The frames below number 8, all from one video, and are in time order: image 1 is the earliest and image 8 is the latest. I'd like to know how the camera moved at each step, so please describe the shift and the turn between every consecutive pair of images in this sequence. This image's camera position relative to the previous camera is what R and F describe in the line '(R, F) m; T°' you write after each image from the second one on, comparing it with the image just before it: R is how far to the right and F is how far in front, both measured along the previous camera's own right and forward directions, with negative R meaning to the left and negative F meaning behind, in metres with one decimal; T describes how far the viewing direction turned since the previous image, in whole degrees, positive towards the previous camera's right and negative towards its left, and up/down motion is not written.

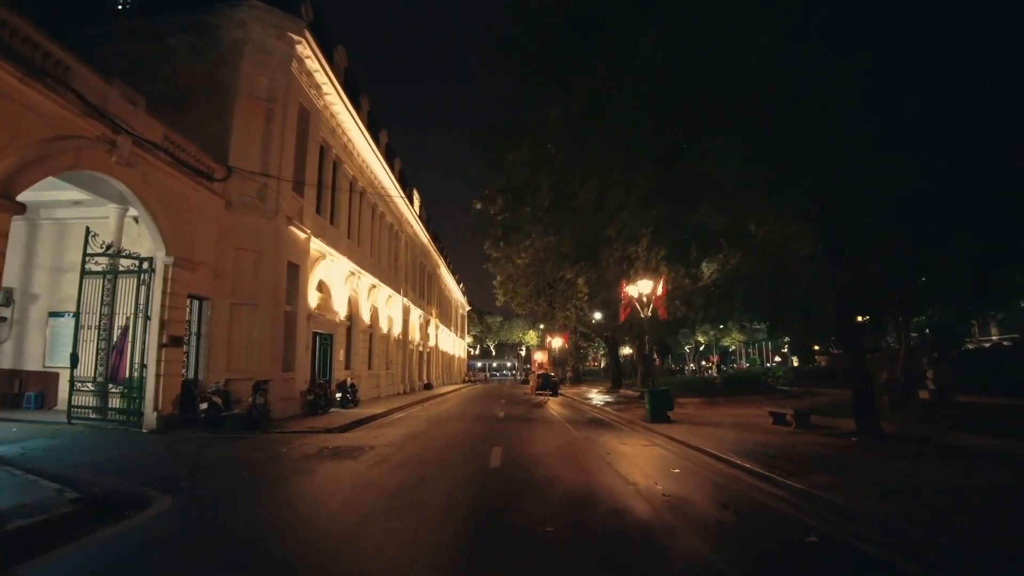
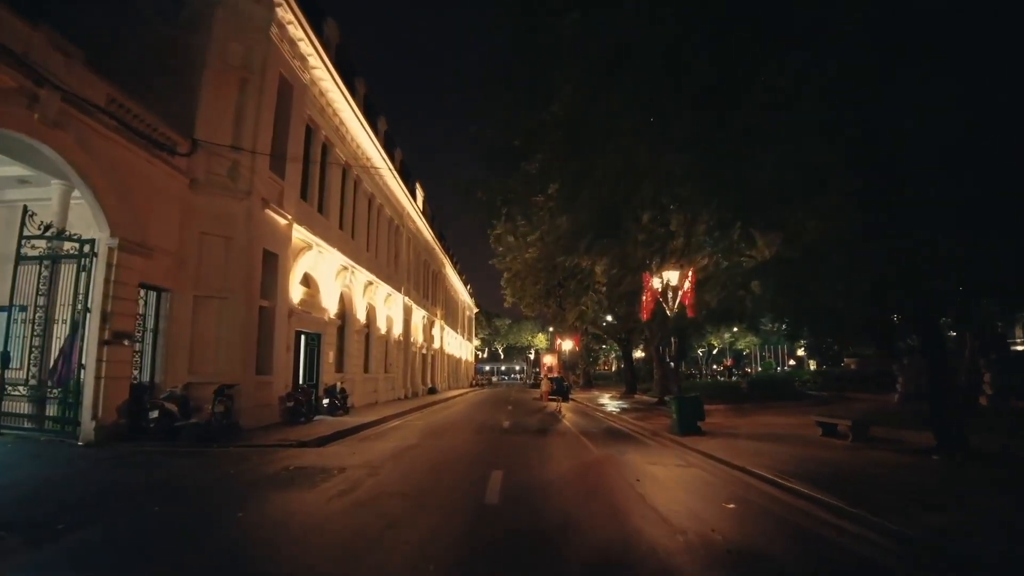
(+0.1, +2.4) m; -1°
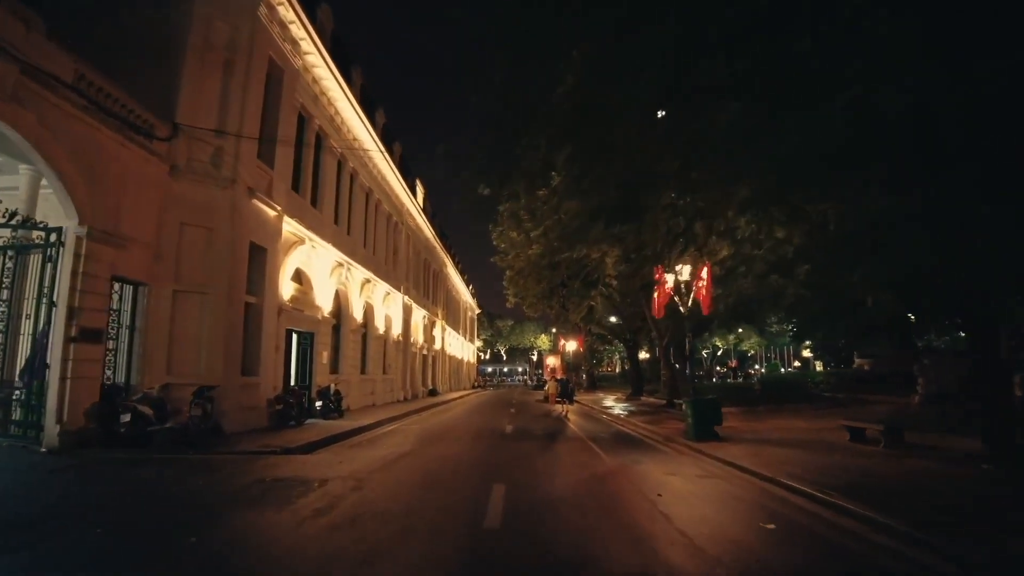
(0.0, +1.1) m; 0°
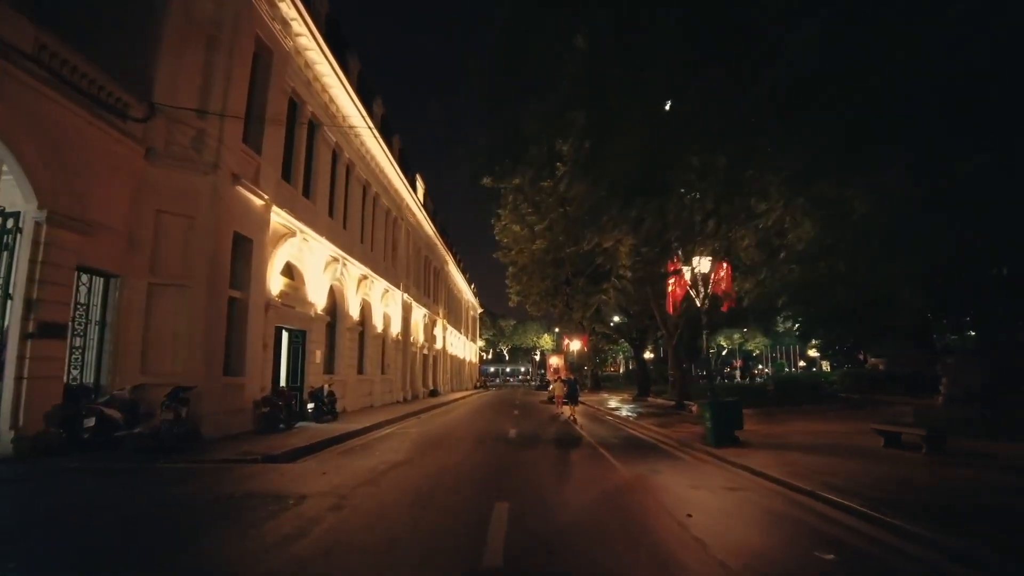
(0.0, +1.2) m; 0°
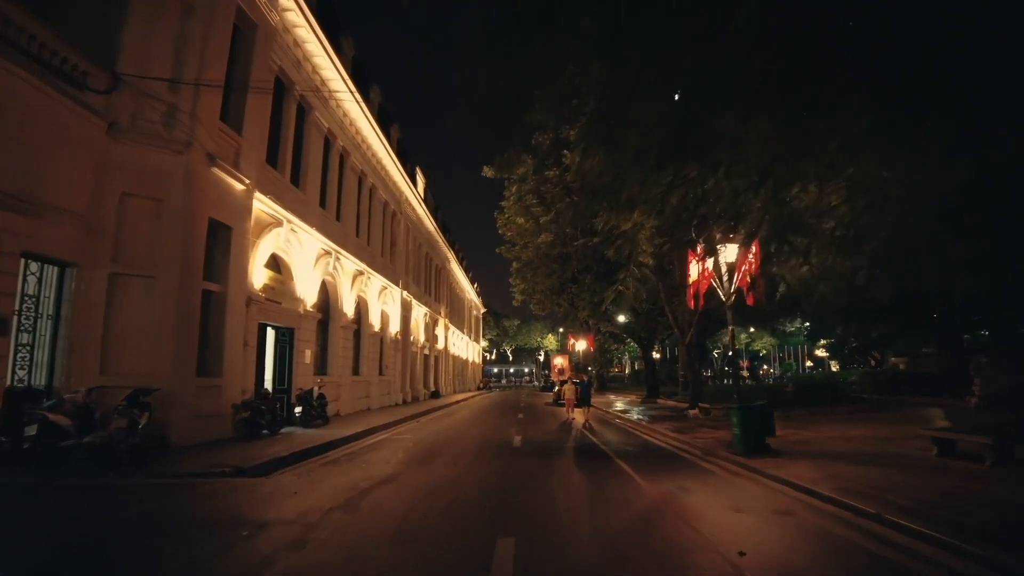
(0.0, +1.5) m; 0°
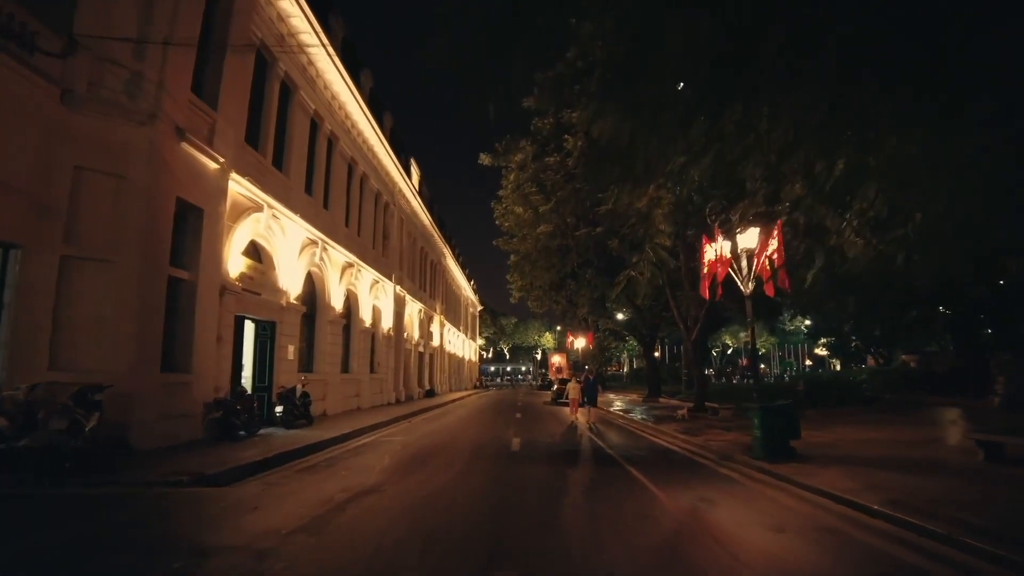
(0.0, +1.2) m; 0°
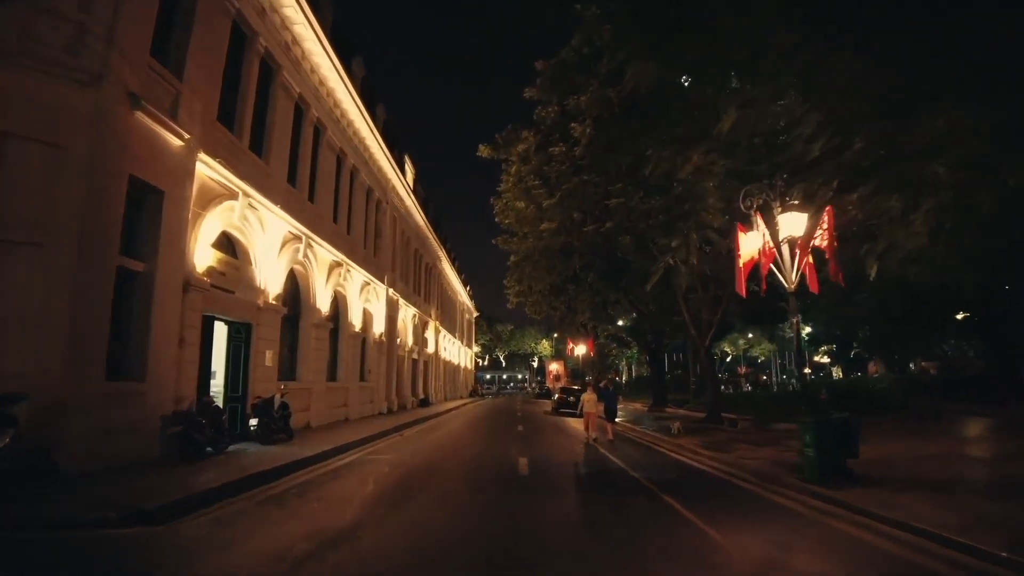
(-0.2, +1.8) m; 0°
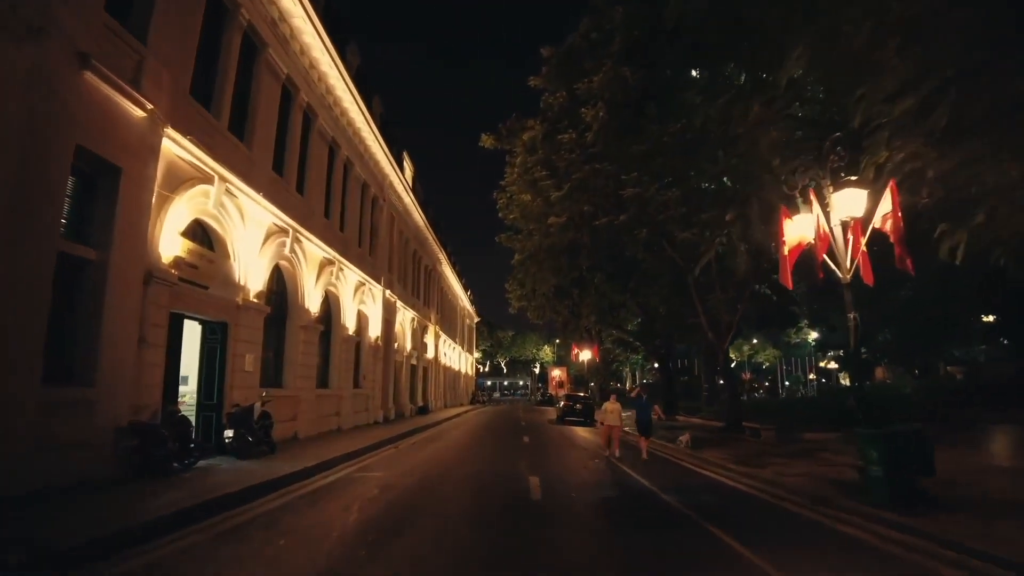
(-0.1, +1.5) m; 0°
